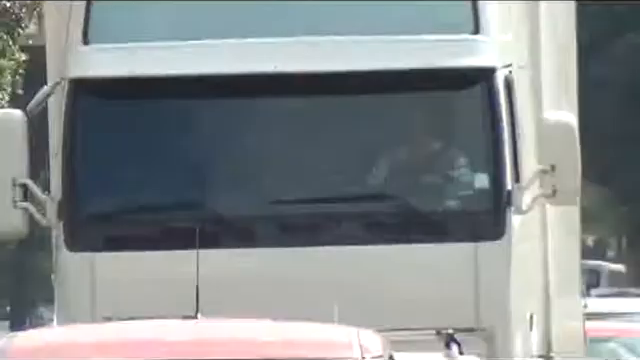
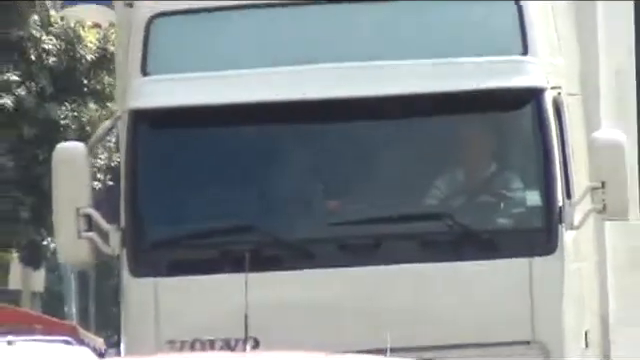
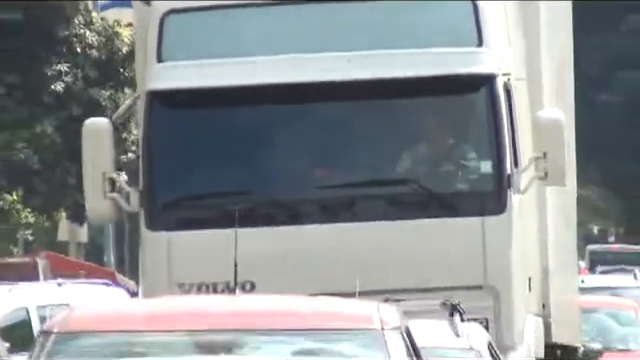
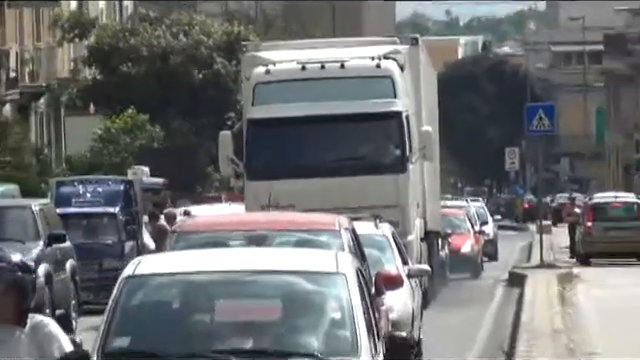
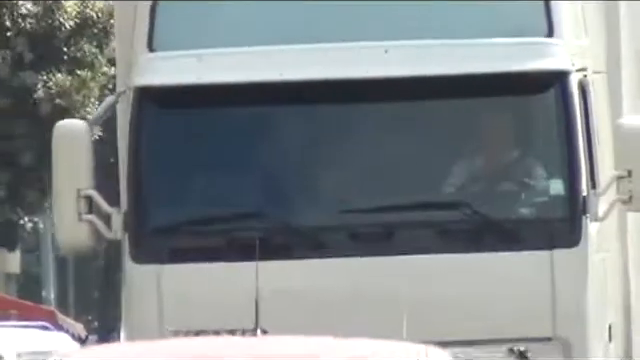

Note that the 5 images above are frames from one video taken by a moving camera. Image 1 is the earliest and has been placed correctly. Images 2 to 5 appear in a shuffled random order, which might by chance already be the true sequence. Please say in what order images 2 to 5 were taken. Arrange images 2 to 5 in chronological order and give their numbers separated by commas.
5, 2, 3, 4
